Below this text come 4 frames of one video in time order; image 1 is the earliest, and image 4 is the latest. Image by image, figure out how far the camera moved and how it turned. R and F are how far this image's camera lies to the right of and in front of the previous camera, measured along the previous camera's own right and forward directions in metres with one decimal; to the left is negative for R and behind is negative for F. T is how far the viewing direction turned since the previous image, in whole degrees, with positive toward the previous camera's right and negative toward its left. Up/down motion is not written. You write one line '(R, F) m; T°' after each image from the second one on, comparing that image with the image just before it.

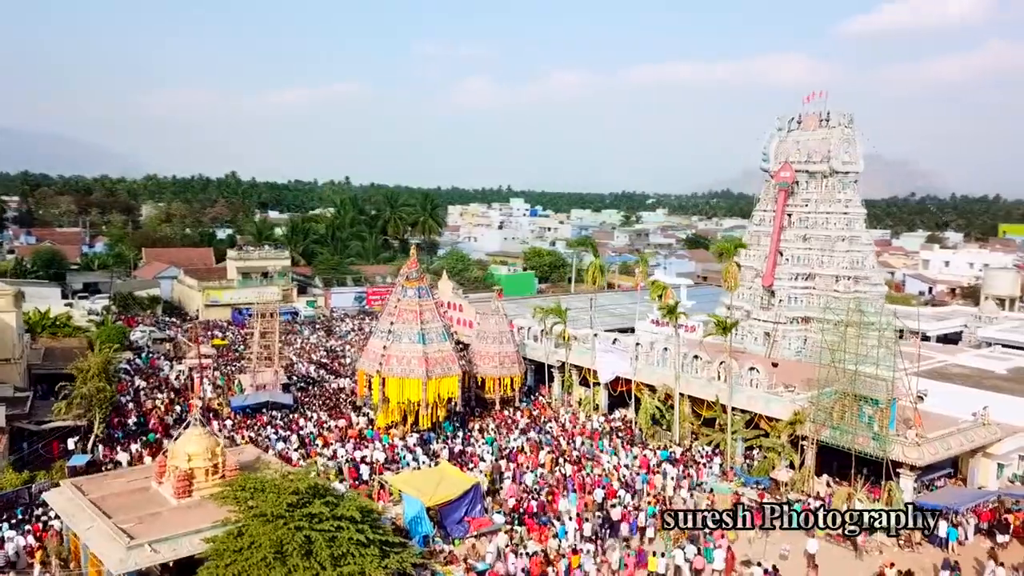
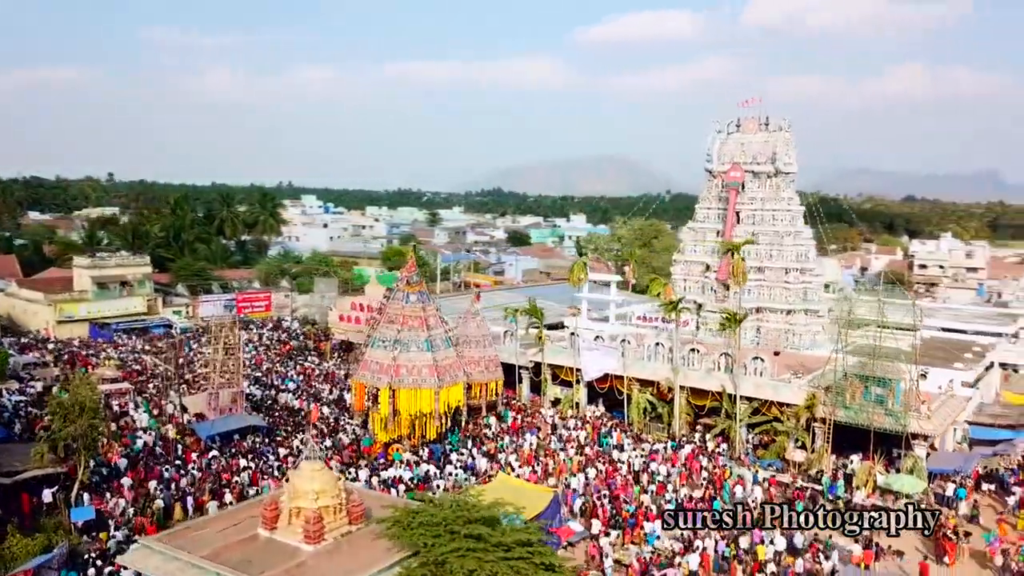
(-6.9, +1.6) m; +16°
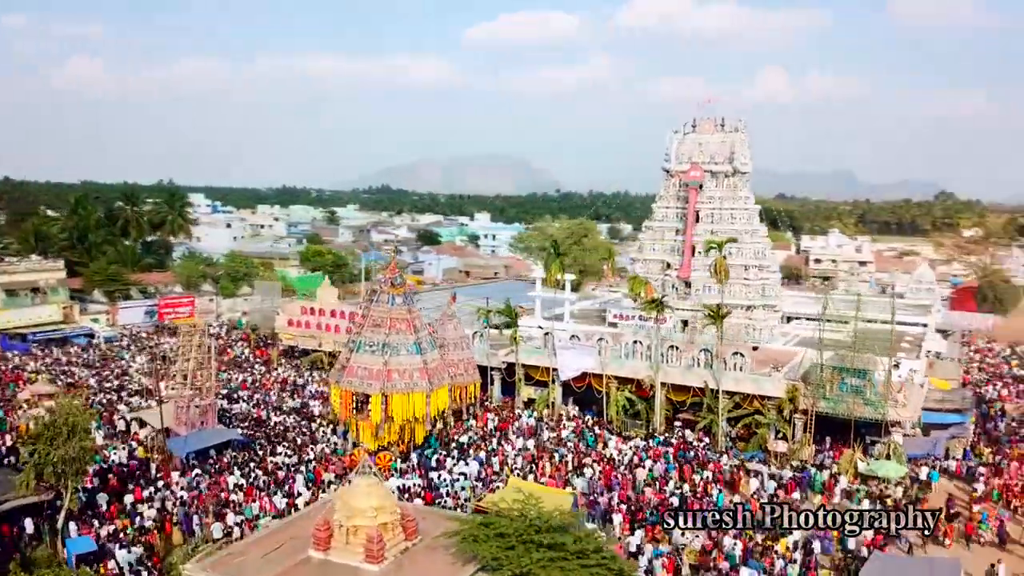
(-2.9, +0.5) m; +8°
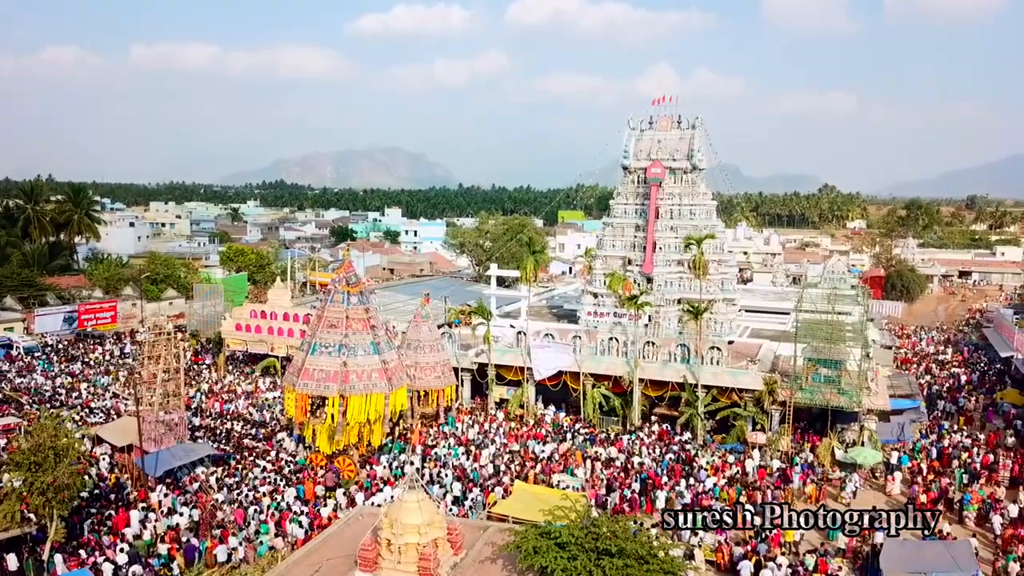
(-2.4, +0.6) m; +7°
